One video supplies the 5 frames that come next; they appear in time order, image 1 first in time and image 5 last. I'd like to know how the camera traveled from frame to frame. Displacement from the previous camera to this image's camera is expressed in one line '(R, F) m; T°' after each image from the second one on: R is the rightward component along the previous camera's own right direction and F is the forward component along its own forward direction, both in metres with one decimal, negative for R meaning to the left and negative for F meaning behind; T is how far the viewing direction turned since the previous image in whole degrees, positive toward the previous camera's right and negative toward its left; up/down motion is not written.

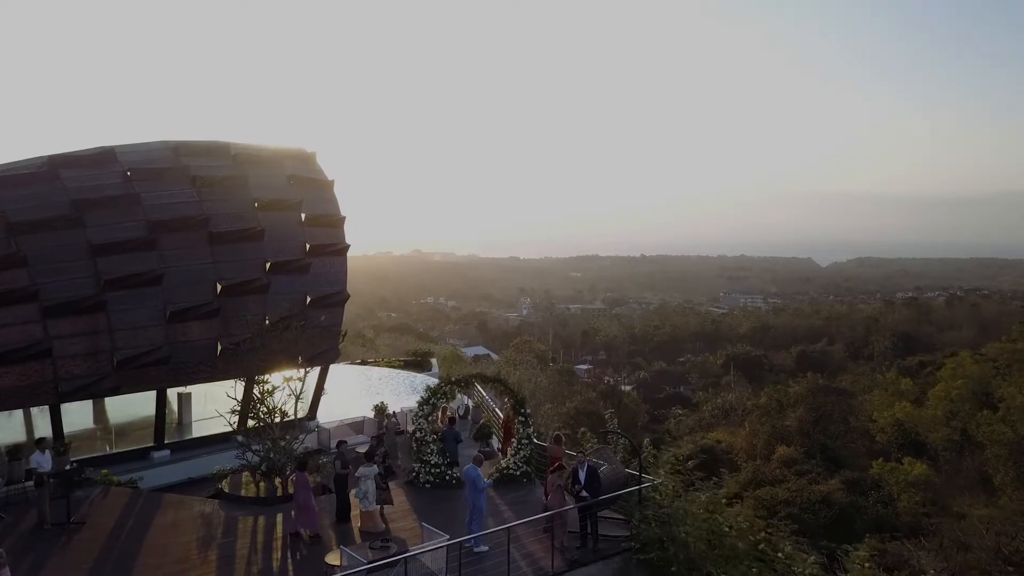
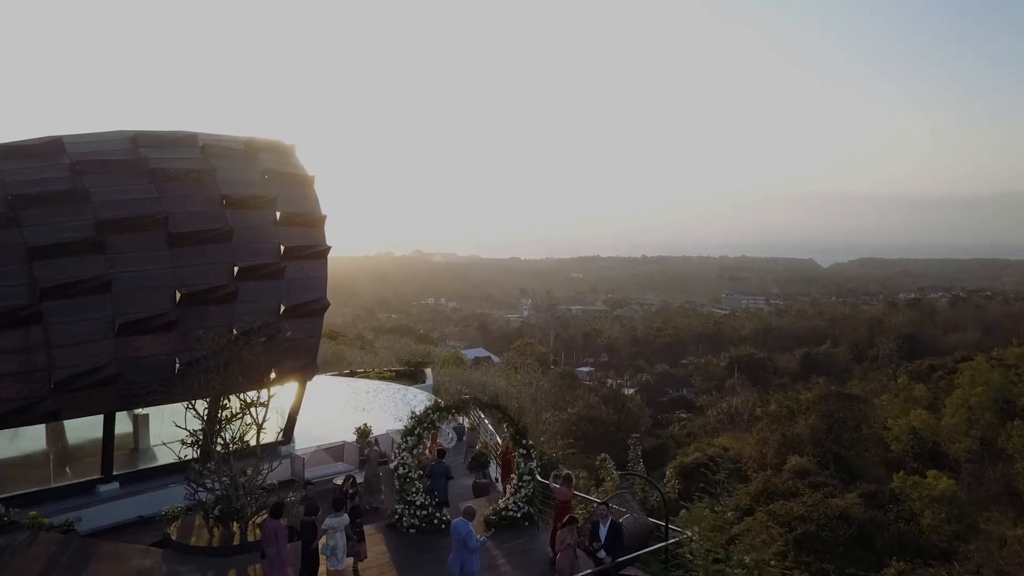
(0.0, +0.7) m; 0°
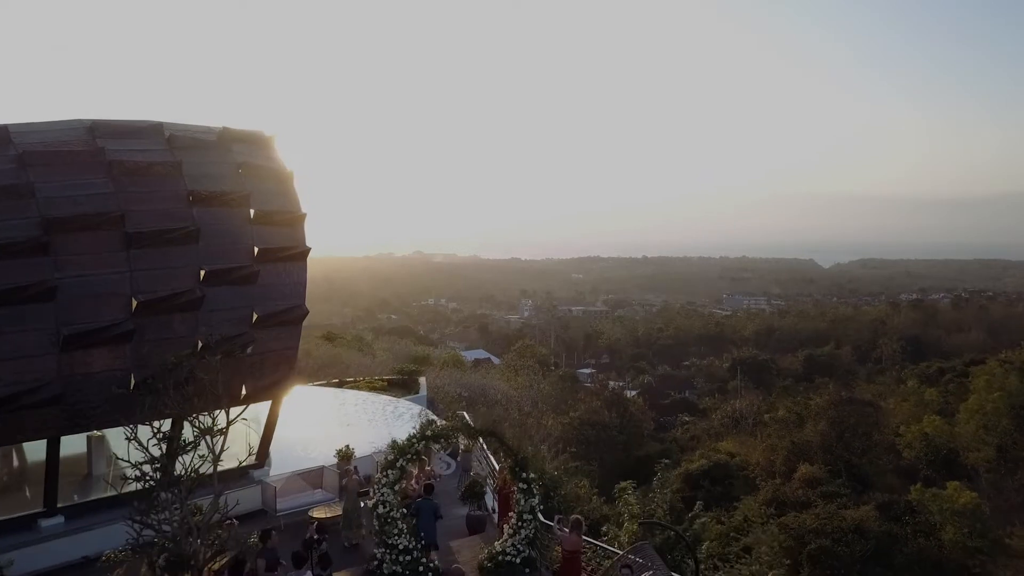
(0.0, +0.5) m; 0°
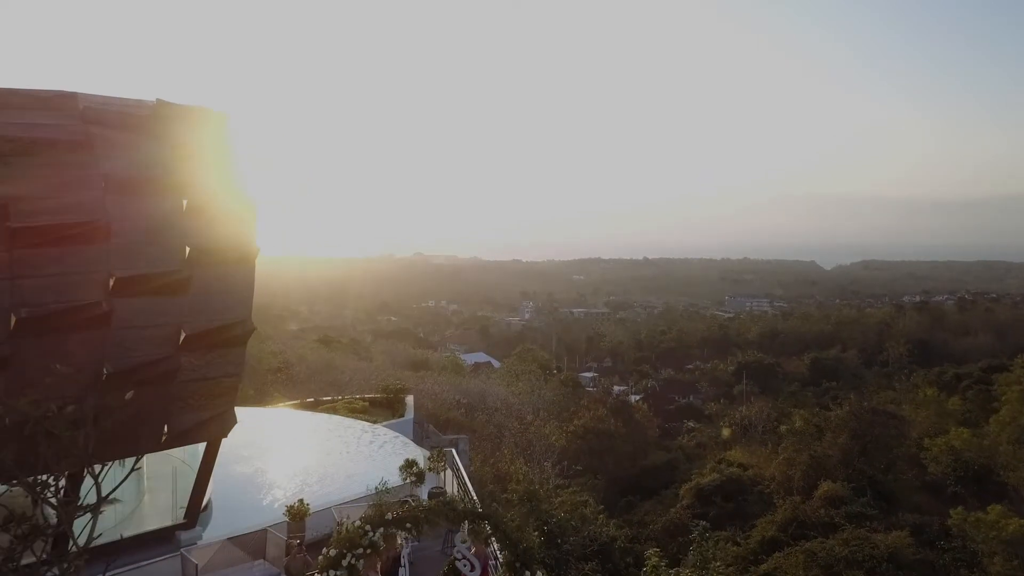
(0.0, +1.0) m; 0°
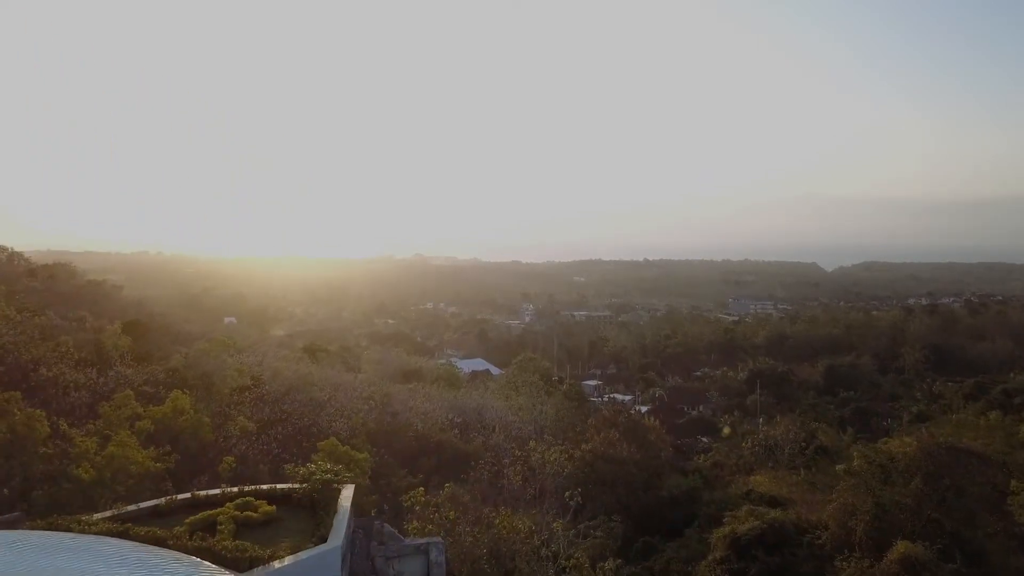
(0.0, +2.8) m; 0°
